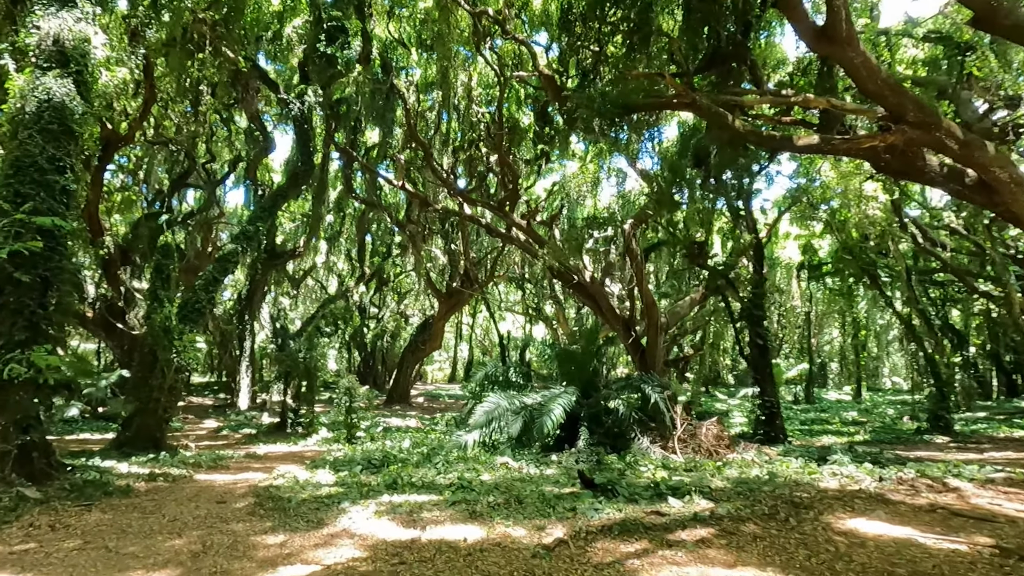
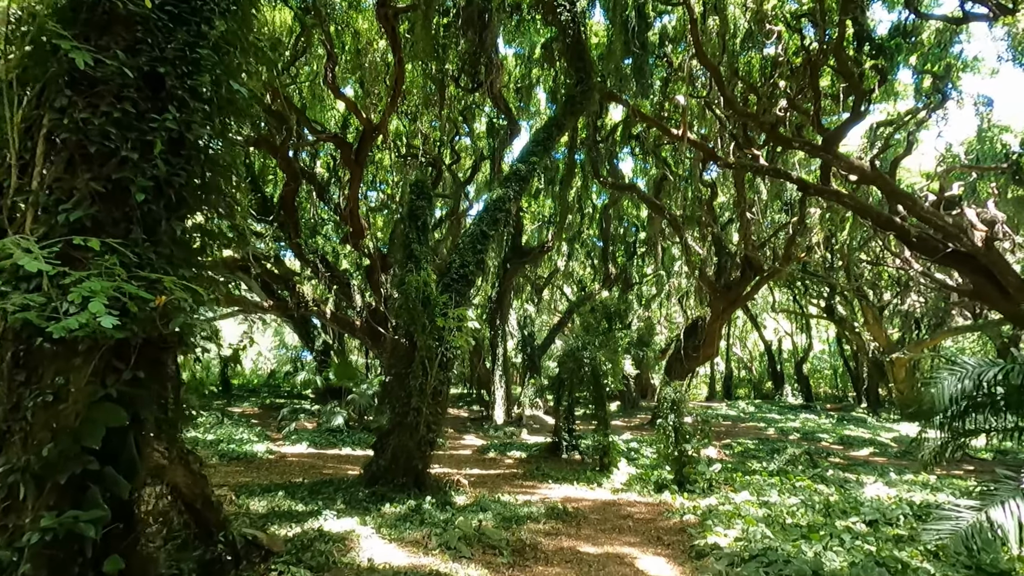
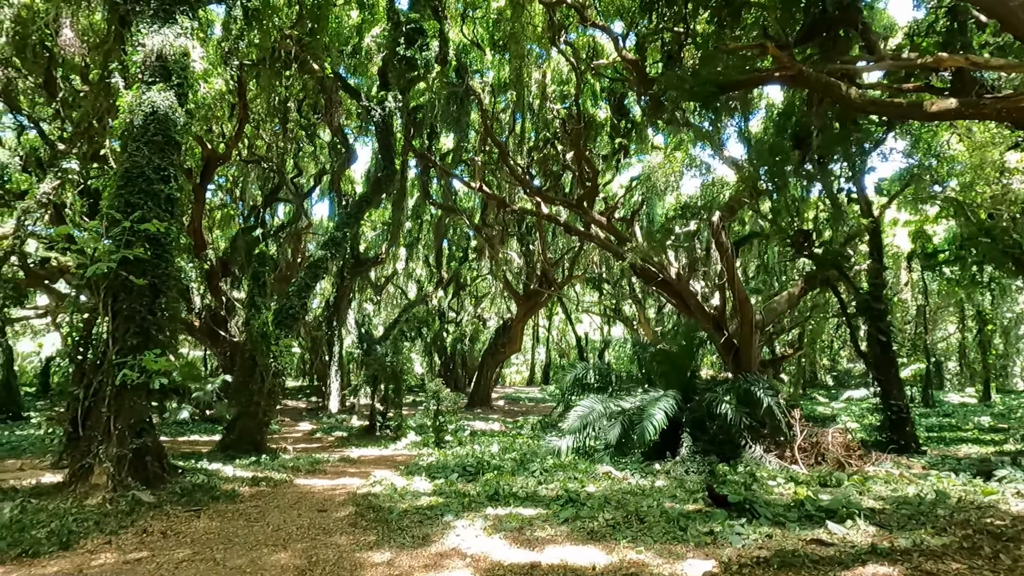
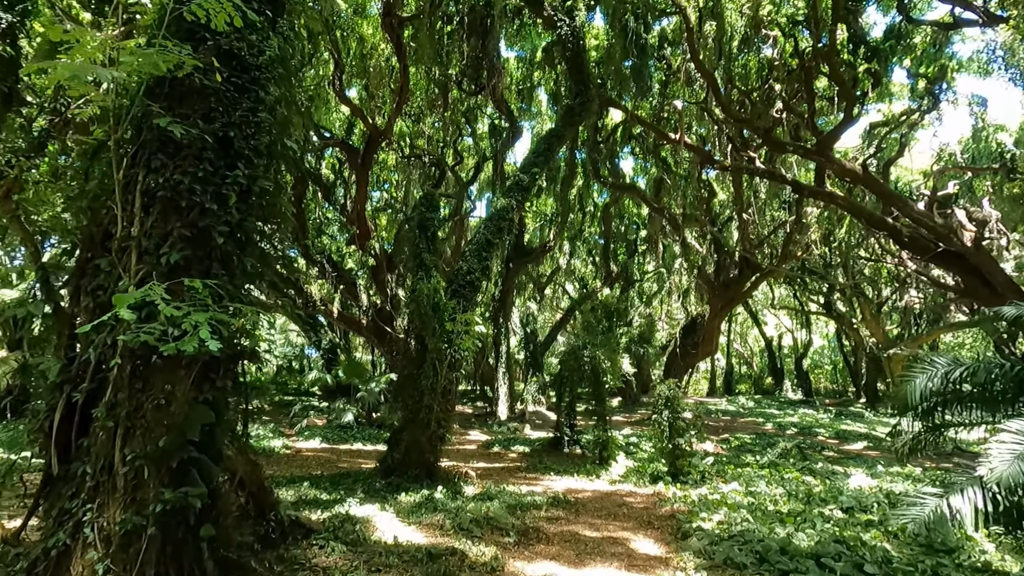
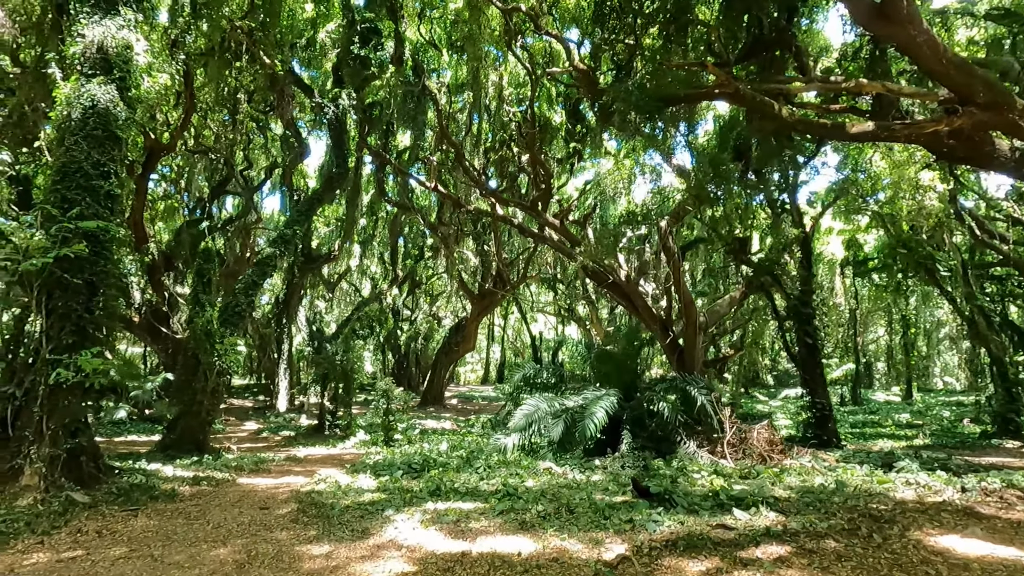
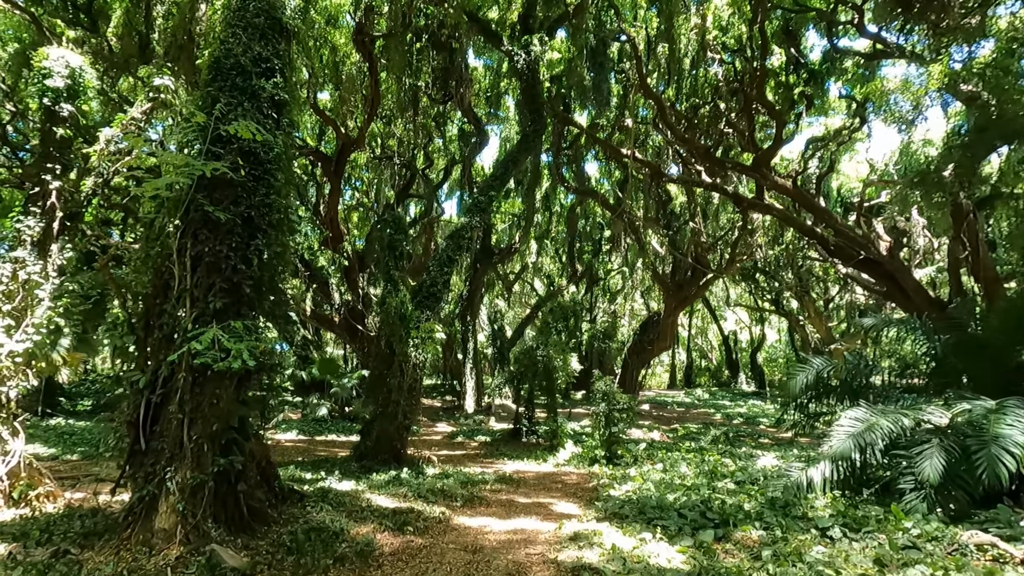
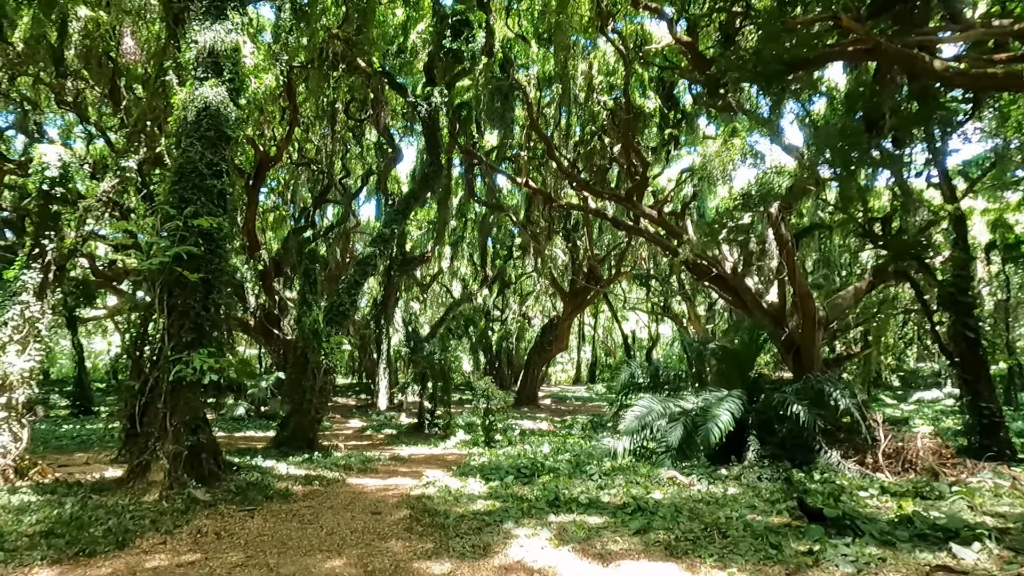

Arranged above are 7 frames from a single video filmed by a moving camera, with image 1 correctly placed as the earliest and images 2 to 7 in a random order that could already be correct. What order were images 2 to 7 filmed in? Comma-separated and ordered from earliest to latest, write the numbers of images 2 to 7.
5, 3, 7, 6, 4, 2
